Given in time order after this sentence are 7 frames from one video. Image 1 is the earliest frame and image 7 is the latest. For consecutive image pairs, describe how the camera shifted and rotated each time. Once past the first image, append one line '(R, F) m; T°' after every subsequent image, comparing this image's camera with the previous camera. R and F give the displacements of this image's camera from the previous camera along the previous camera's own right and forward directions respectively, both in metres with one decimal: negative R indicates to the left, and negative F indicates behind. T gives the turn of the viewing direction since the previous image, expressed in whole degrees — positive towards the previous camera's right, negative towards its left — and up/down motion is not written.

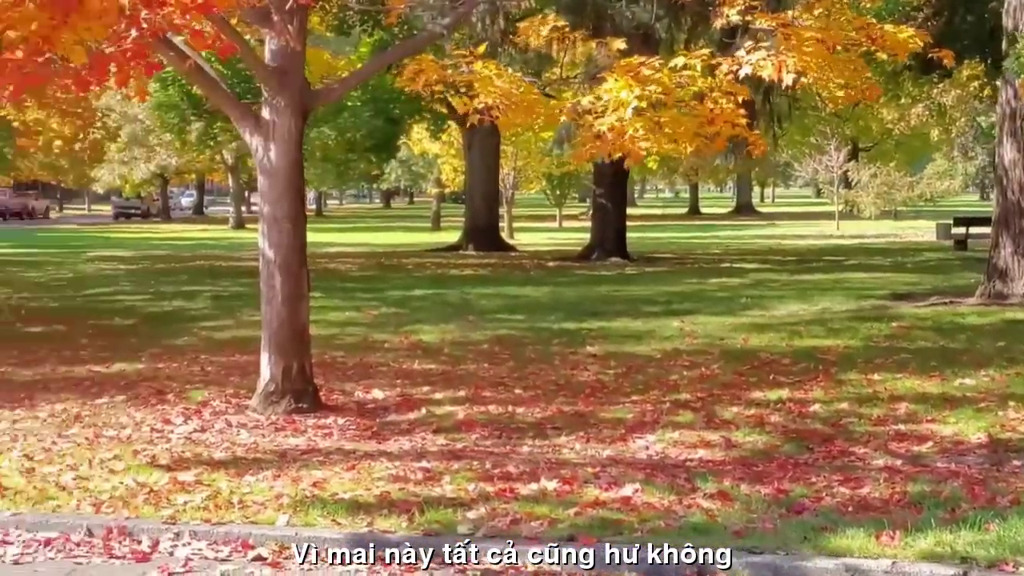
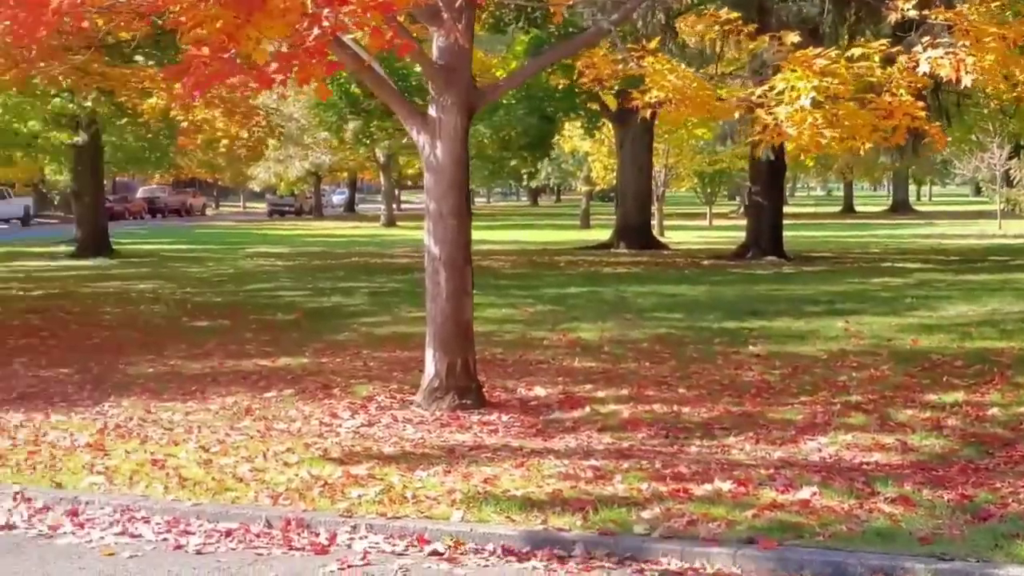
(-0.1, 0.0) m; -6°
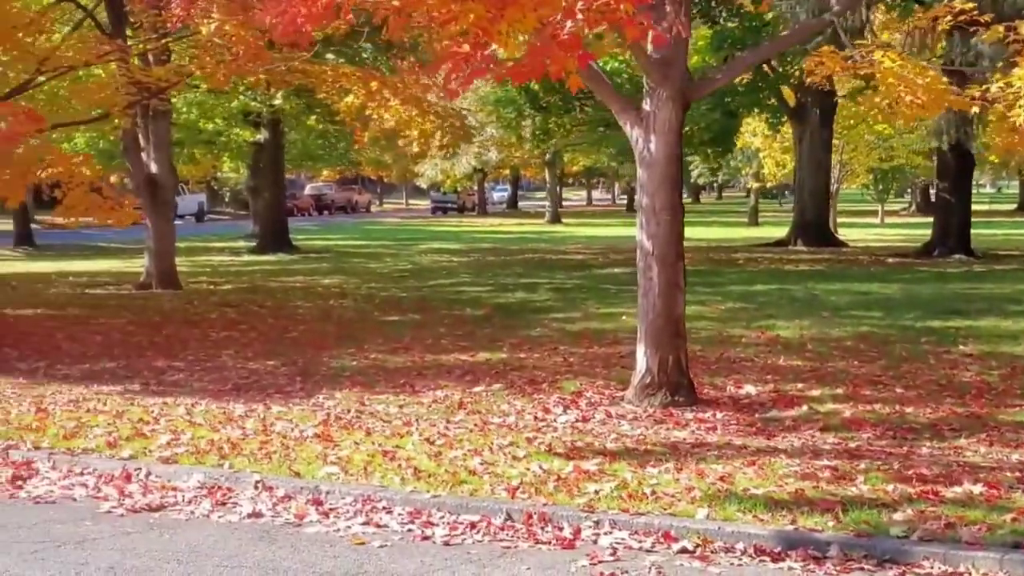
(-0.3, 0.0) m; -6°
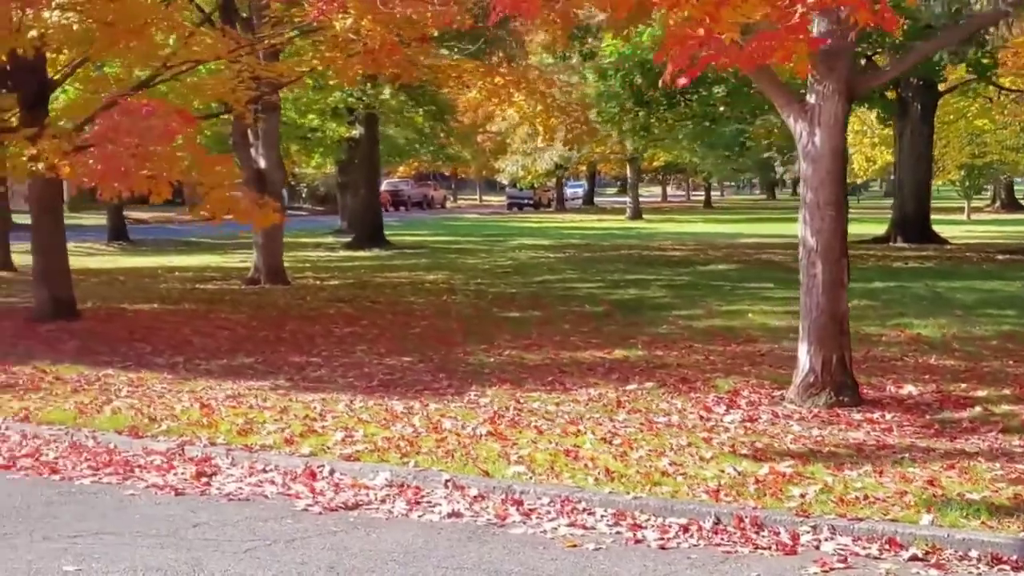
(-0.5, +0.1) m; -3°
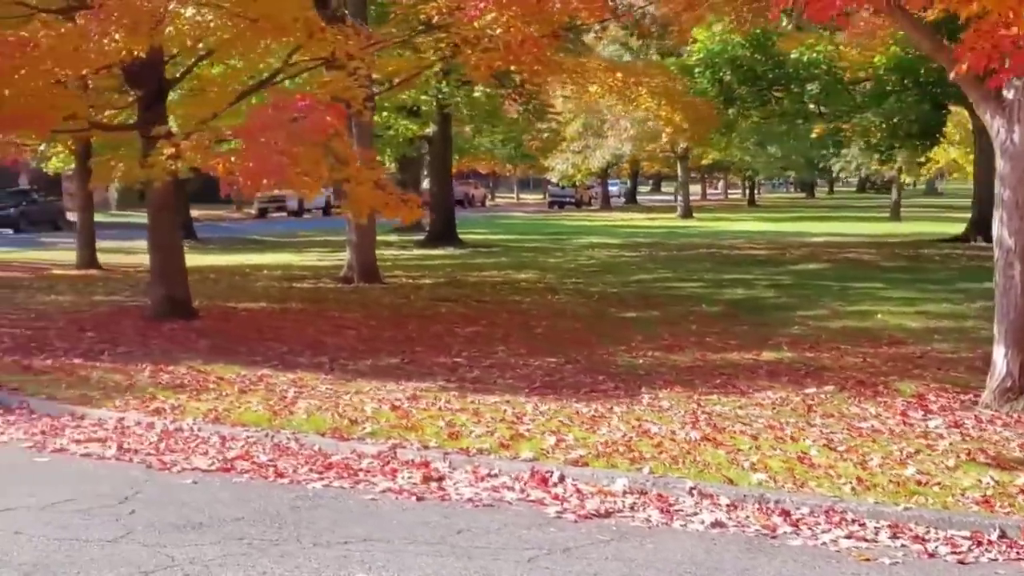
(-0.8, +0.1) m; -2°
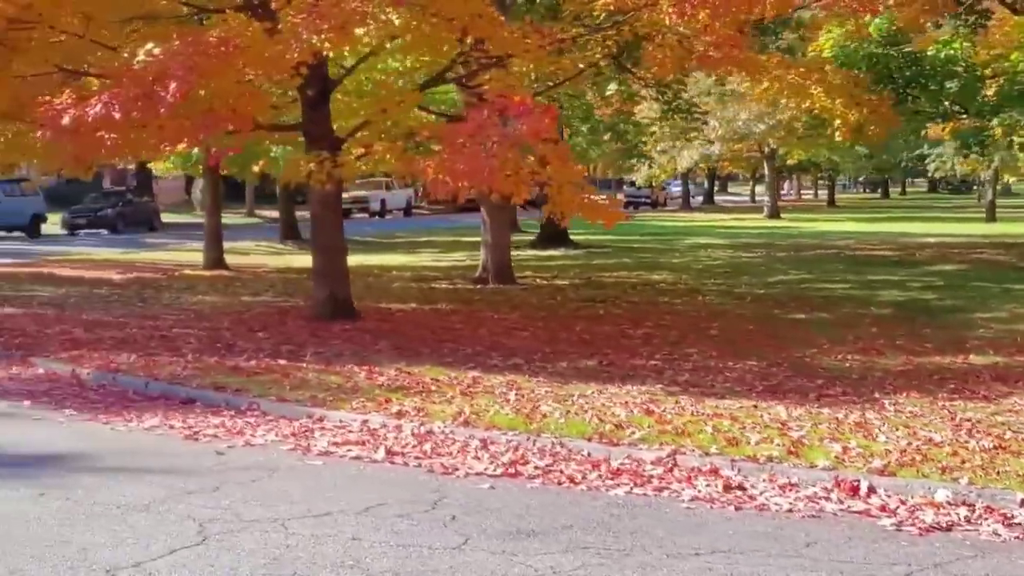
(-0.9, +0.2) m; -3°
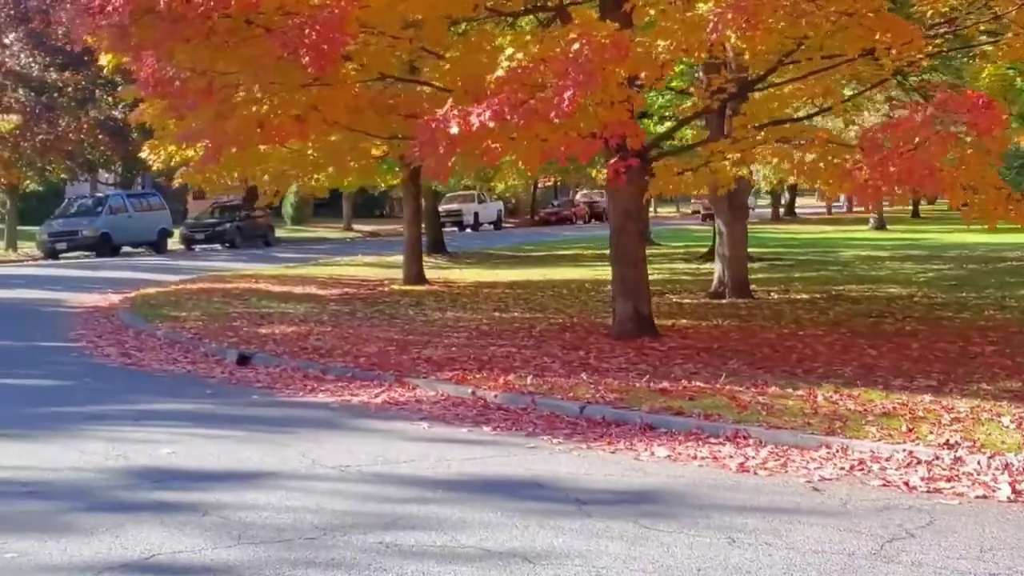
(-2.3, +0.6) m; -4°
